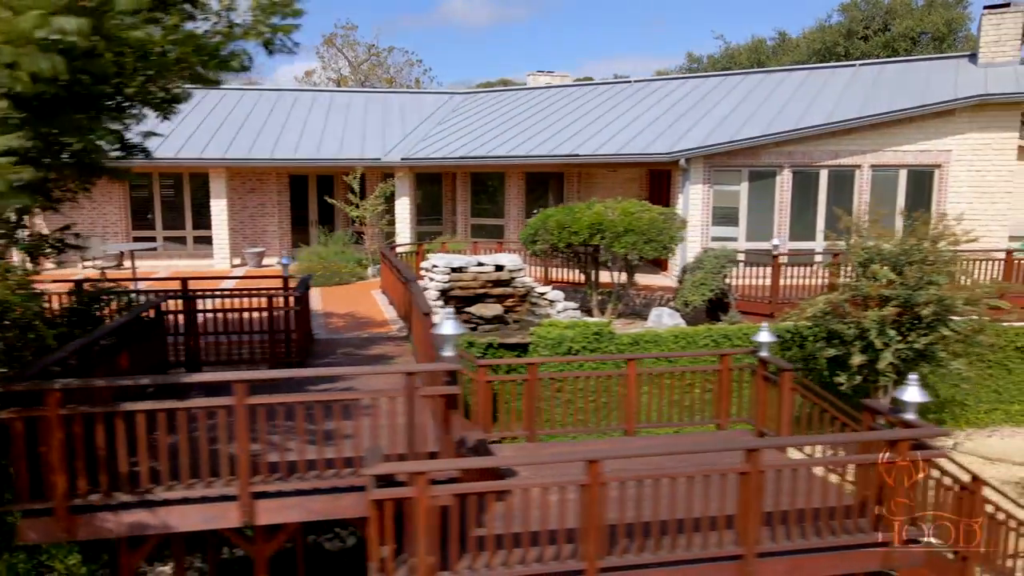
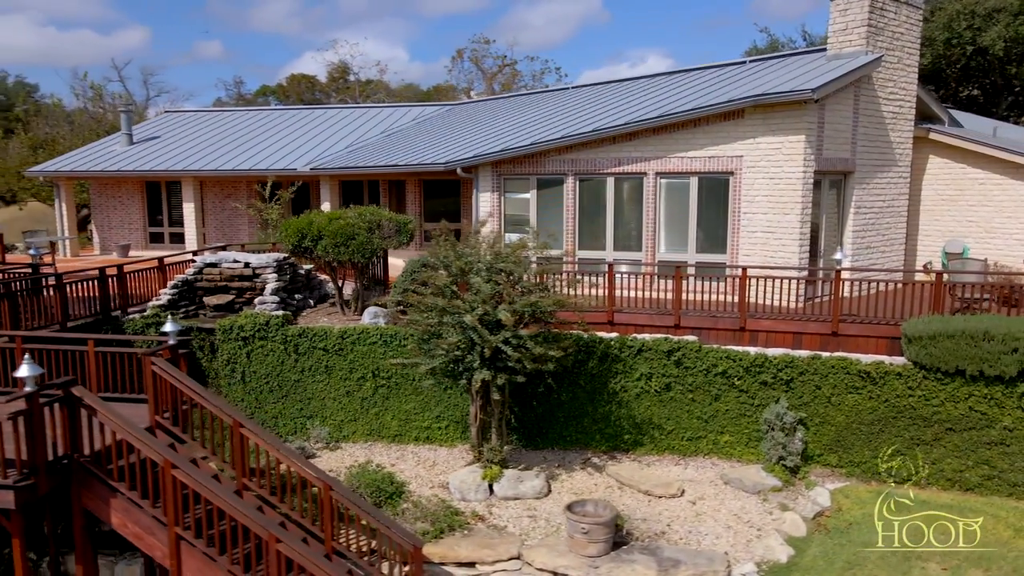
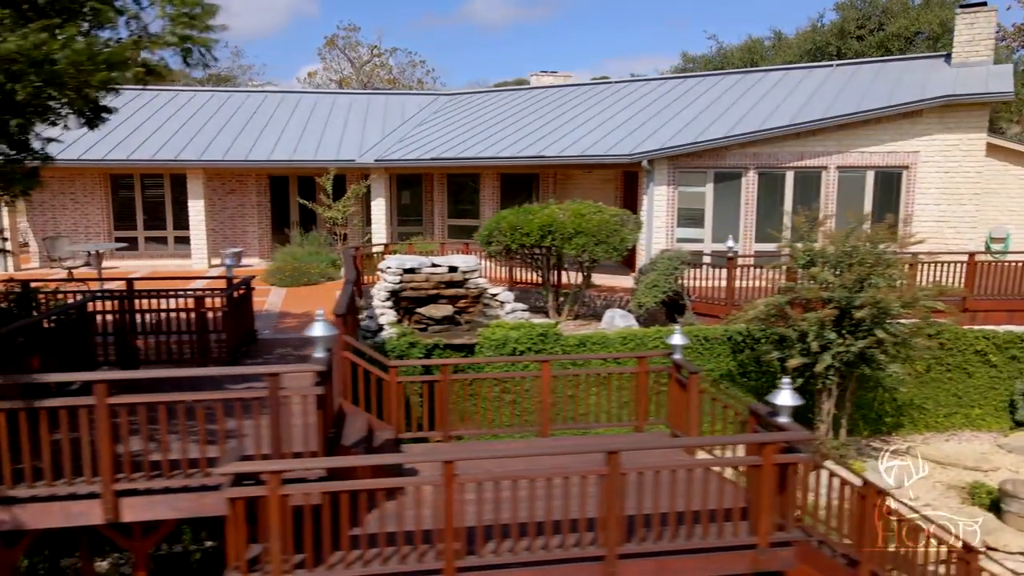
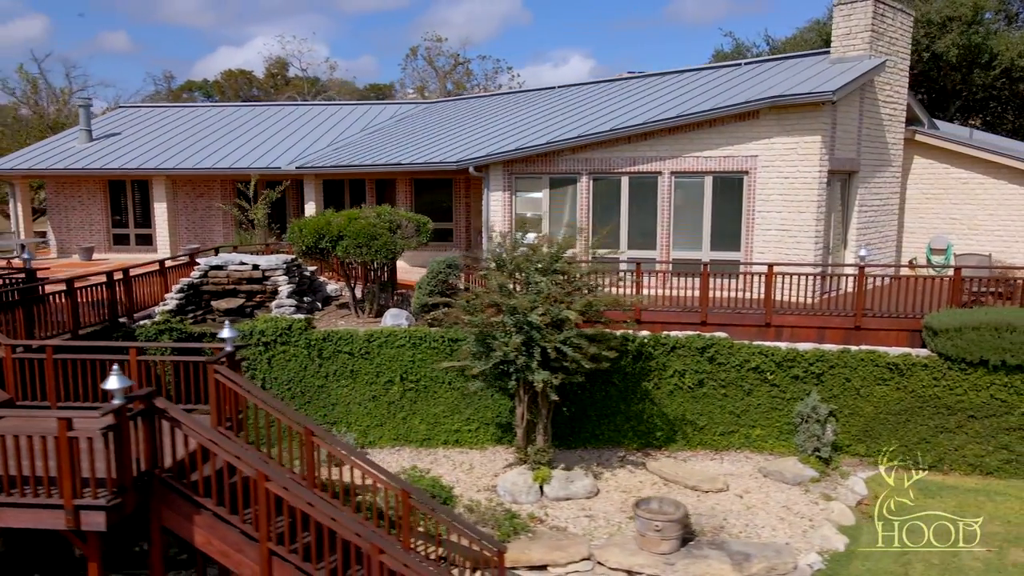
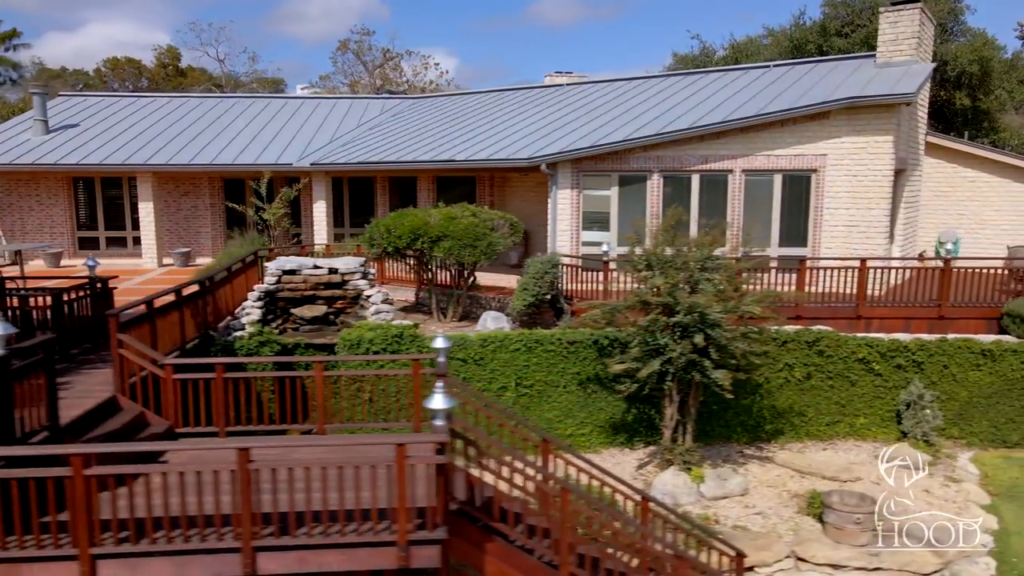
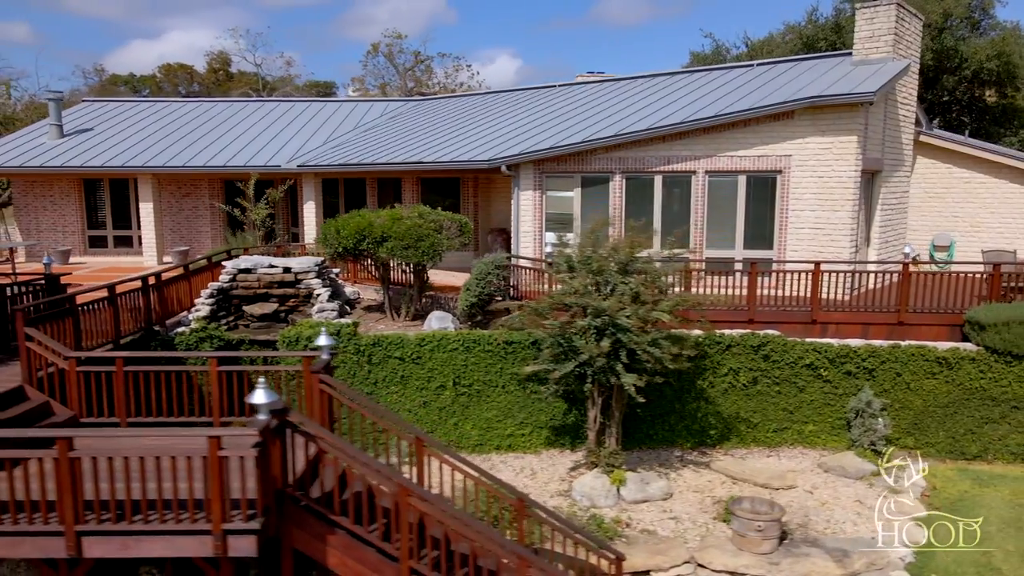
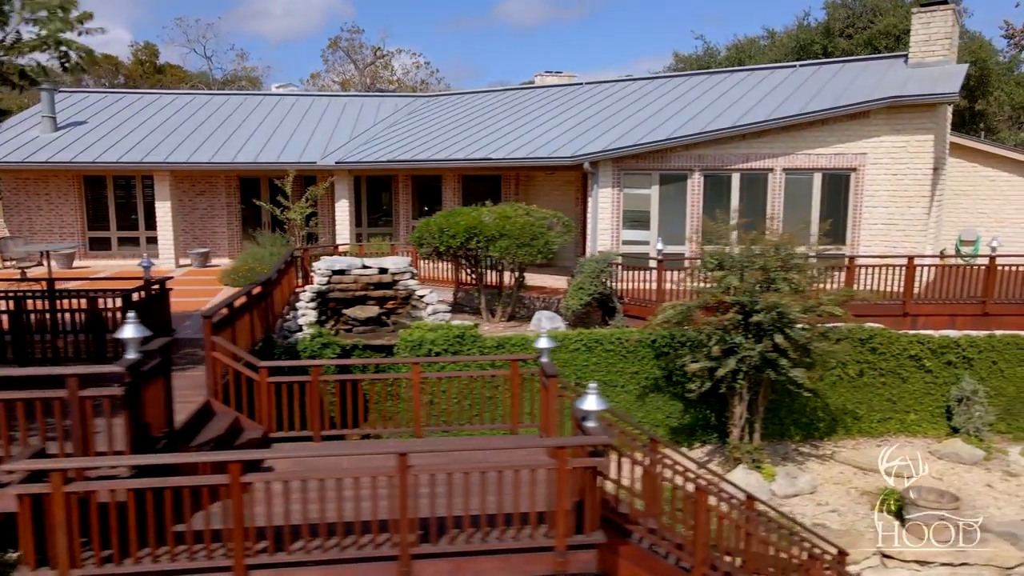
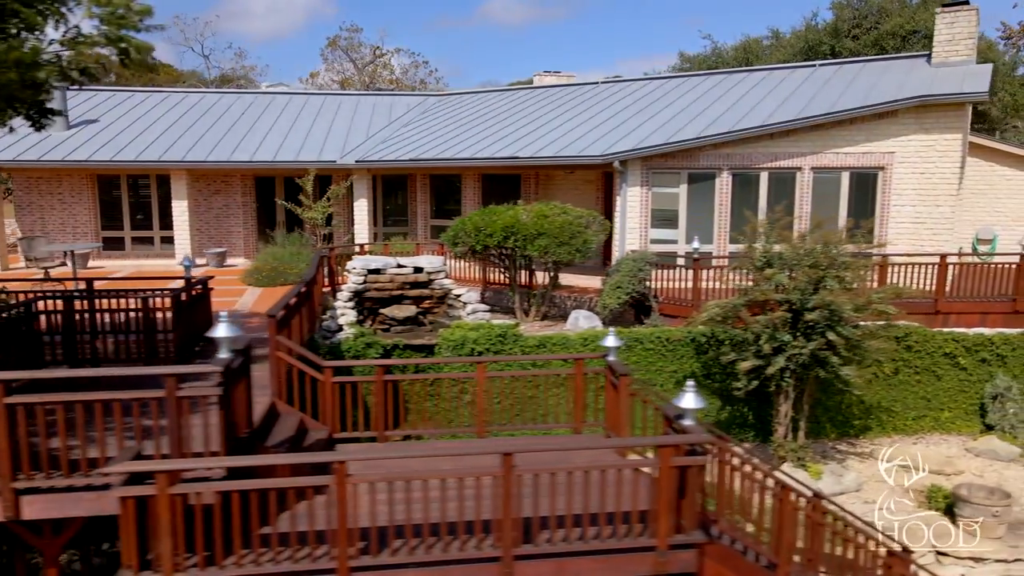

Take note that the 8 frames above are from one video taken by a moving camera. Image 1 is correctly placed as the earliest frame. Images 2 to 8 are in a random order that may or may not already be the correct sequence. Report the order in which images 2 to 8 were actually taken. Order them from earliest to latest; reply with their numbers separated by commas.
3, 8, 7, 5, 6, 4, 2
